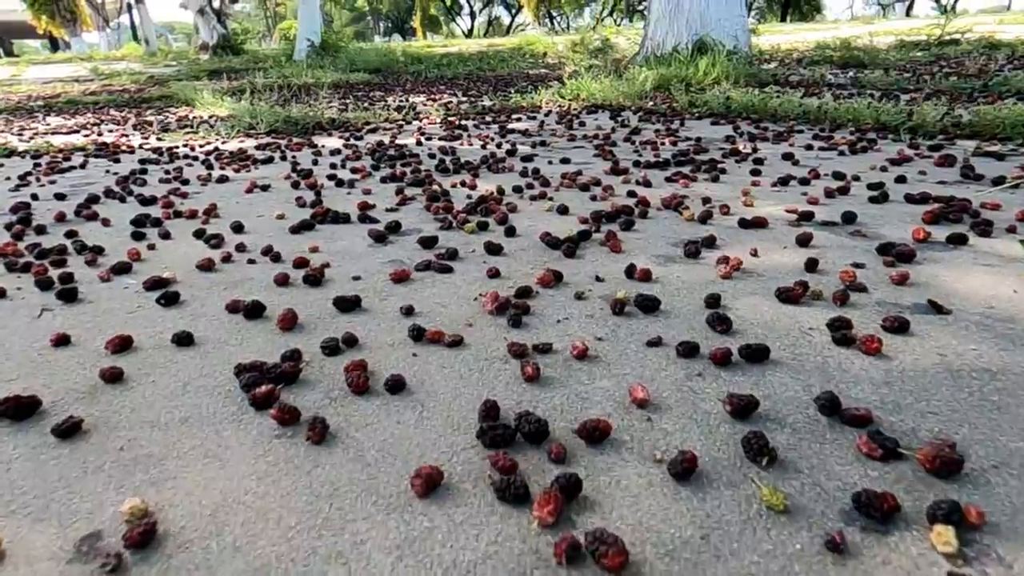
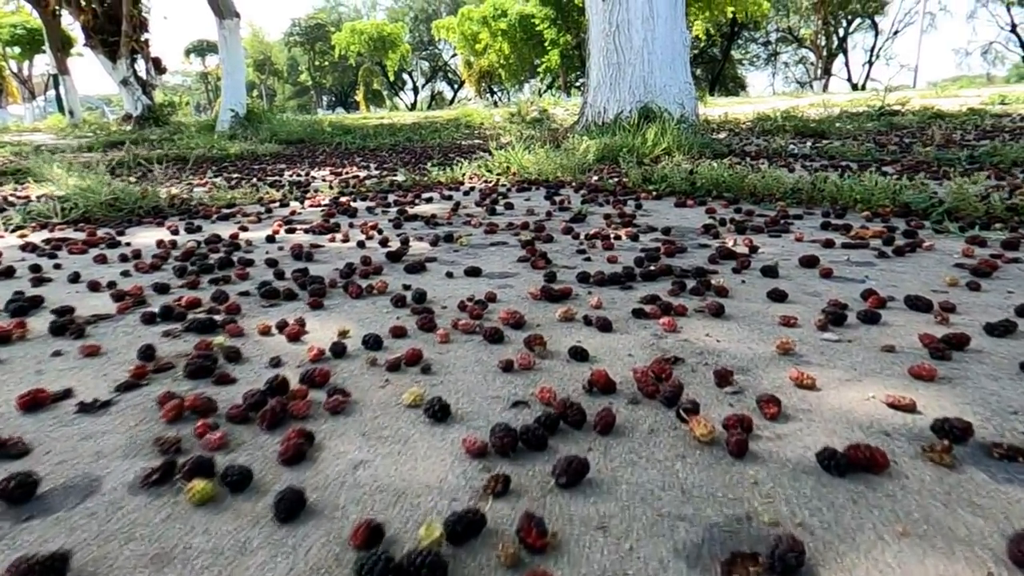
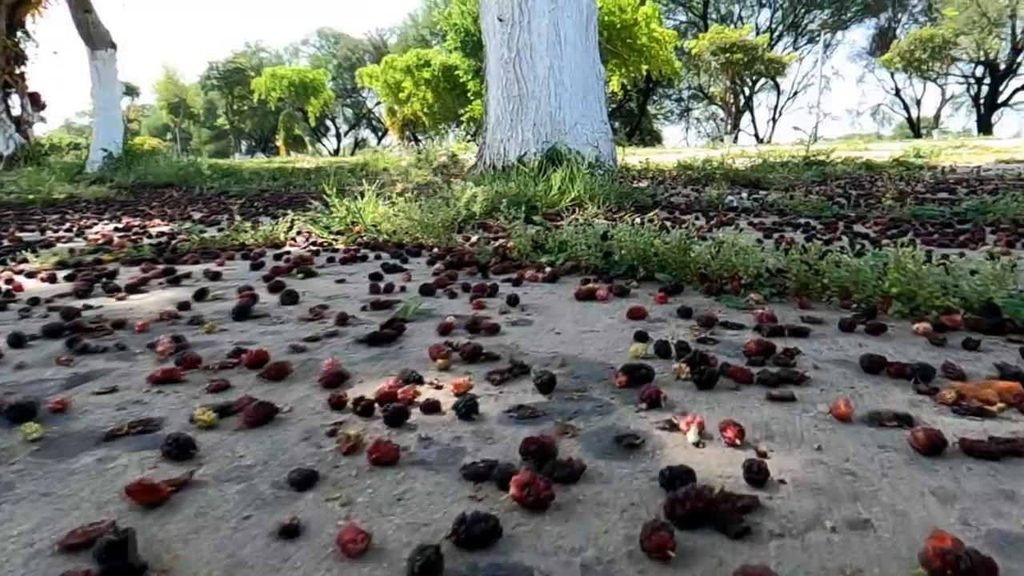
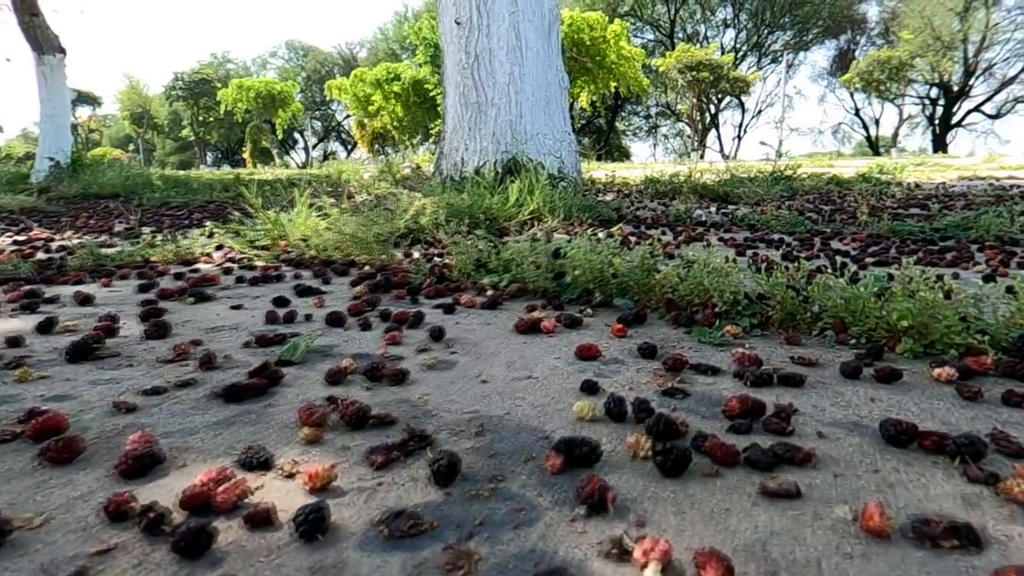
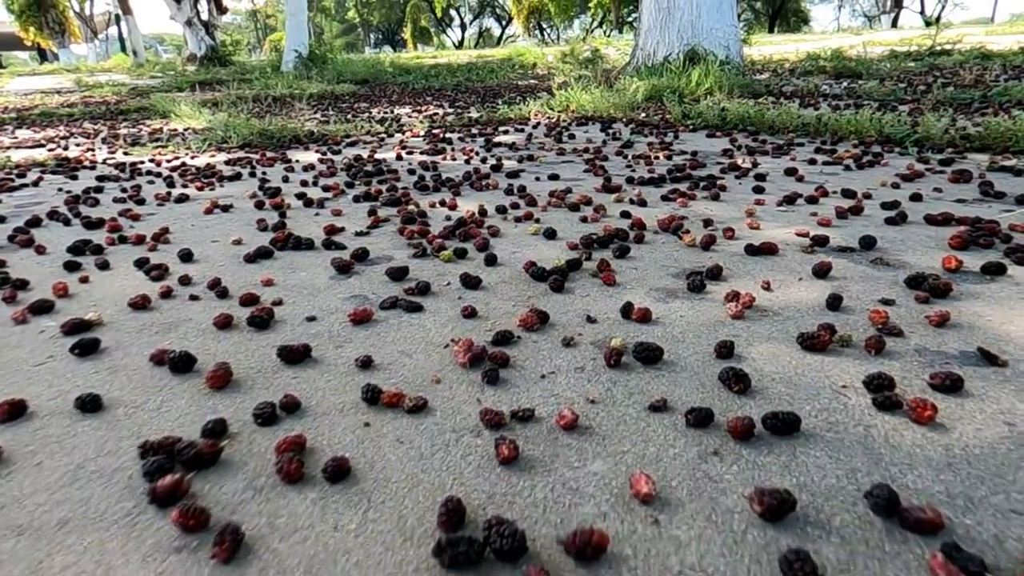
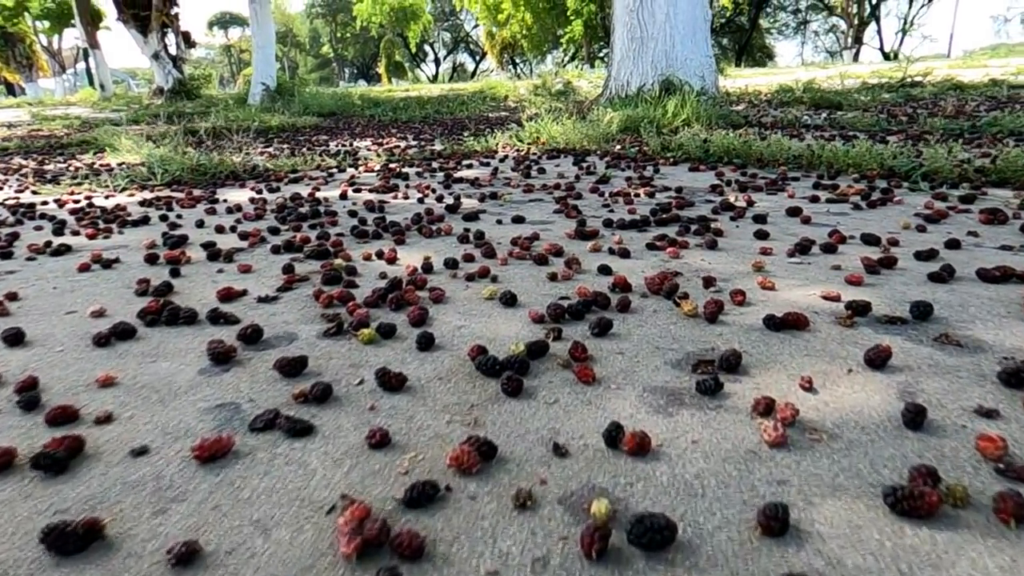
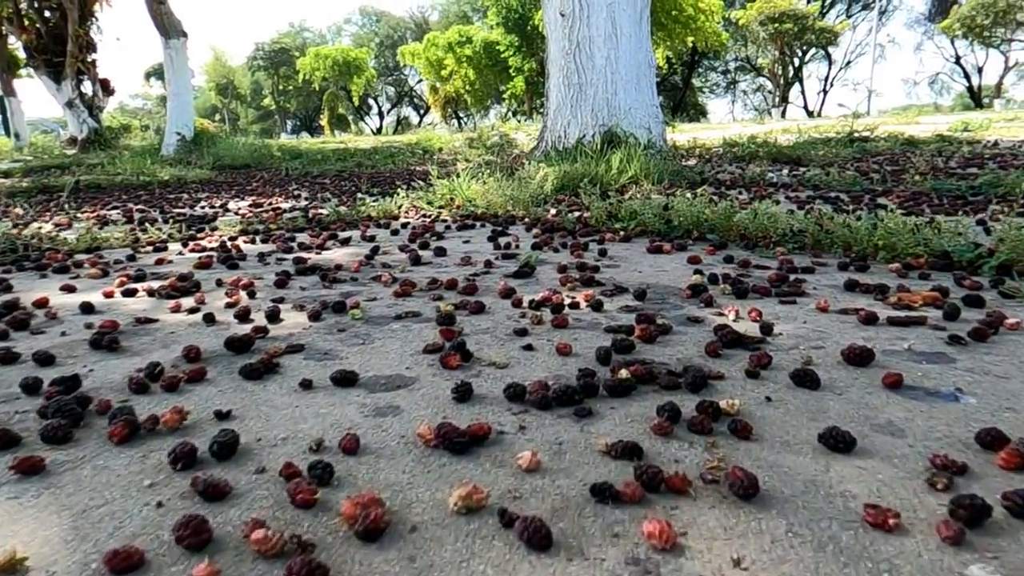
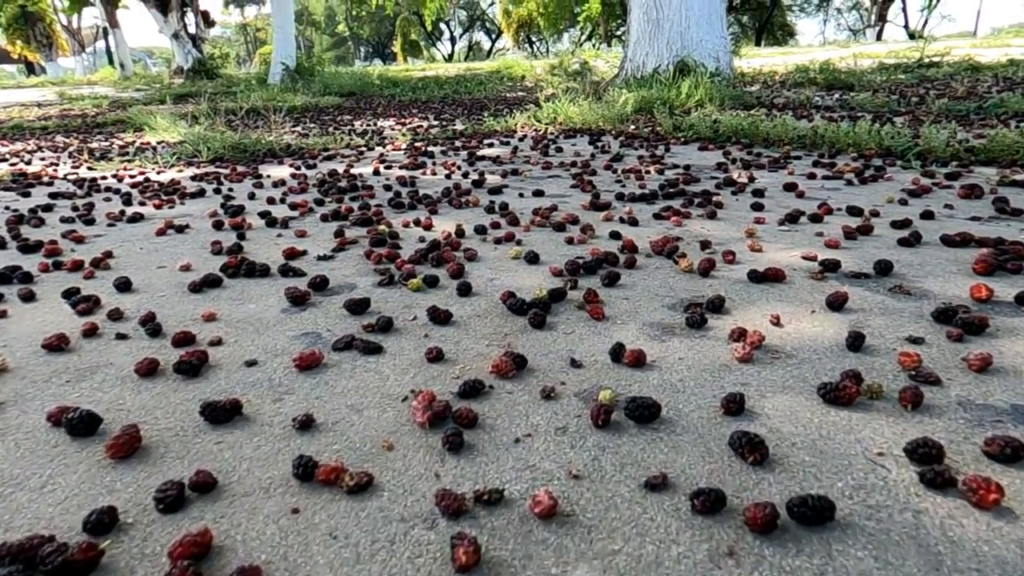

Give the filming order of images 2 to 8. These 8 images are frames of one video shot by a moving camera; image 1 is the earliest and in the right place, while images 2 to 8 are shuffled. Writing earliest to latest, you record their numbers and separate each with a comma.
5, 8, 6, 2, 7, 3, 4
